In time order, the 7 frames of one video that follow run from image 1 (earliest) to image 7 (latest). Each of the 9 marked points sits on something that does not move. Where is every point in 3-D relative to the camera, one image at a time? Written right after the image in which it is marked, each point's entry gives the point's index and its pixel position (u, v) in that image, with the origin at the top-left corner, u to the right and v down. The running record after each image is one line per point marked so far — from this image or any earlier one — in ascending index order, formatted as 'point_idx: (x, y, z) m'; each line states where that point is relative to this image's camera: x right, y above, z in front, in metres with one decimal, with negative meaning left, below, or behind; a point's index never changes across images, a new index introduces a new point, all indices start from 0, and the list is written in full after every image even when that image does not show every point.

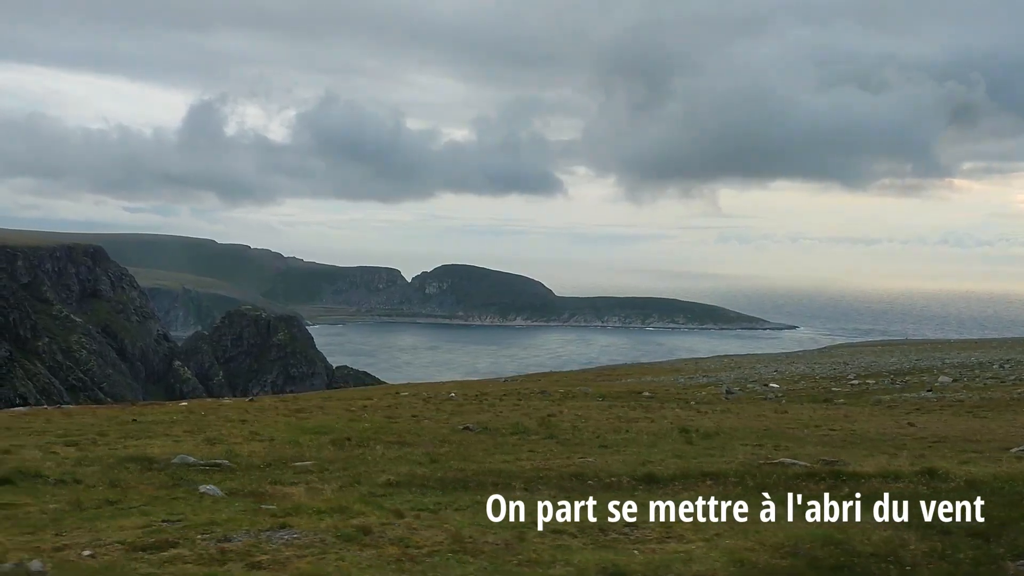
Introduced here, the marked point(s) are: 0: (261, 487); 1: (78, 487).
0: (-6.6, -5.5, +19.5) m
1: (-11.4, -5.4, +18.9) m
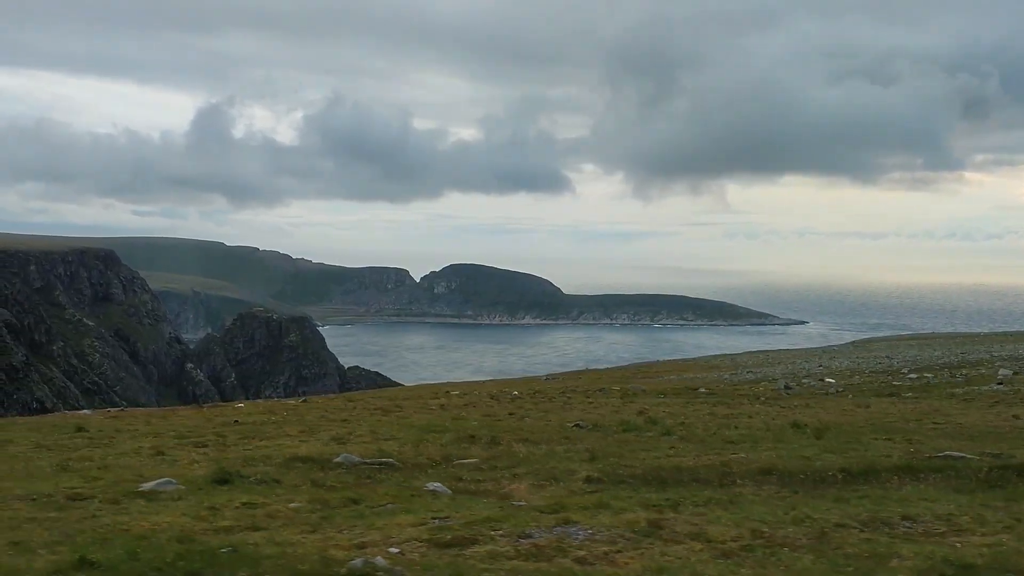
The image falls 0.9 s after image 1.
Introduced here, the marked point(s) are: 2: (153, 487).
0: (-1.0, -5.4, +19.6) m
1: (-5.8, -5.4, +19.1) m
2: (-9.2, -5.1, +18.2) m
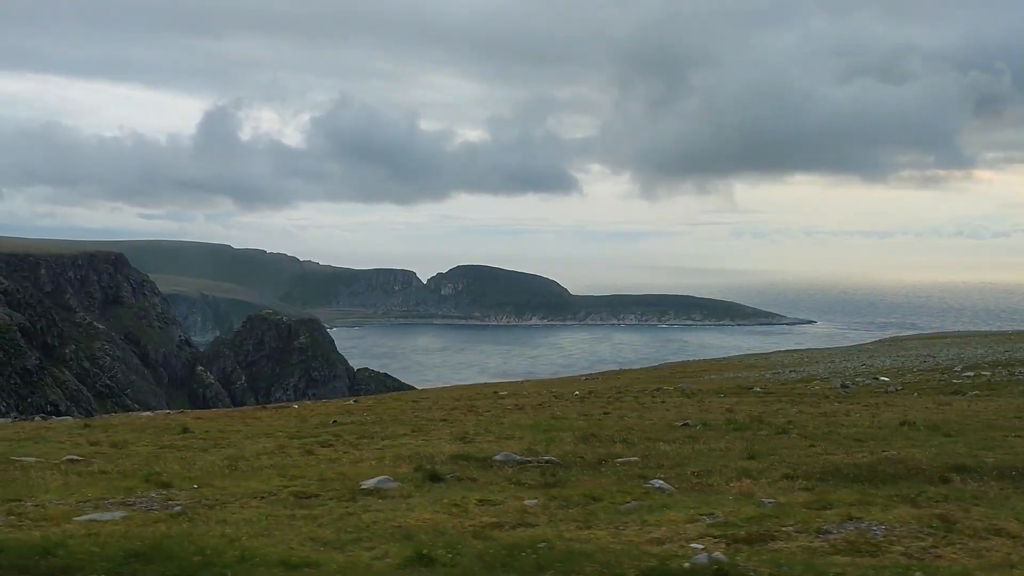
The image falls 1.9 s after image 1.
0: (+4.6, -5.4, +19.5) m
1: (-0.3, -5.3, +19.0) m
2: (-3.6, -5.1, +18.3) m
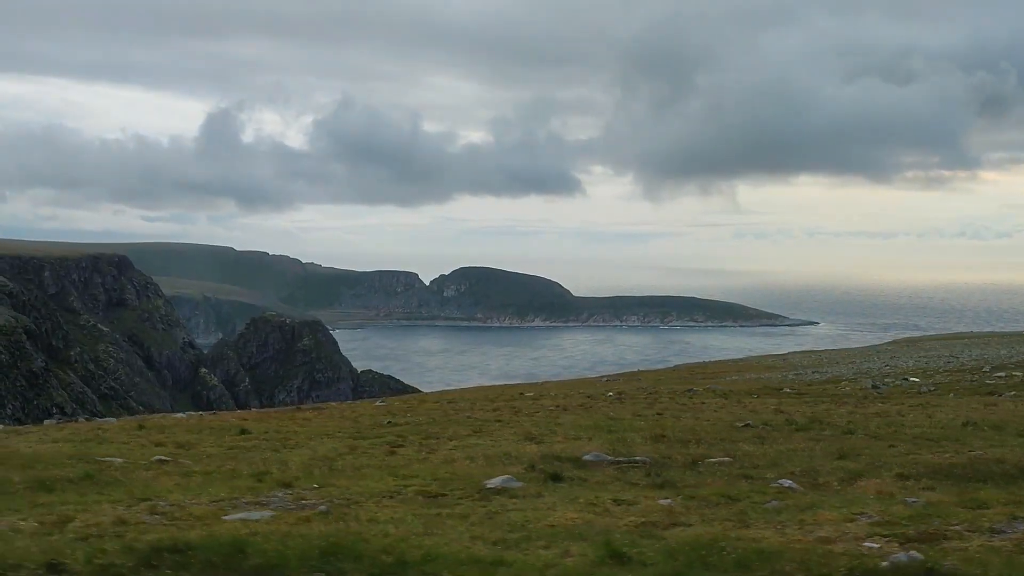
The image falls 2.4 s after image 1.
0: (+7.7, -5.3, +19.5) m
1: (+2.9, -5.3, +19.0) m
2: (-0.4, -5.0, +18.2) m
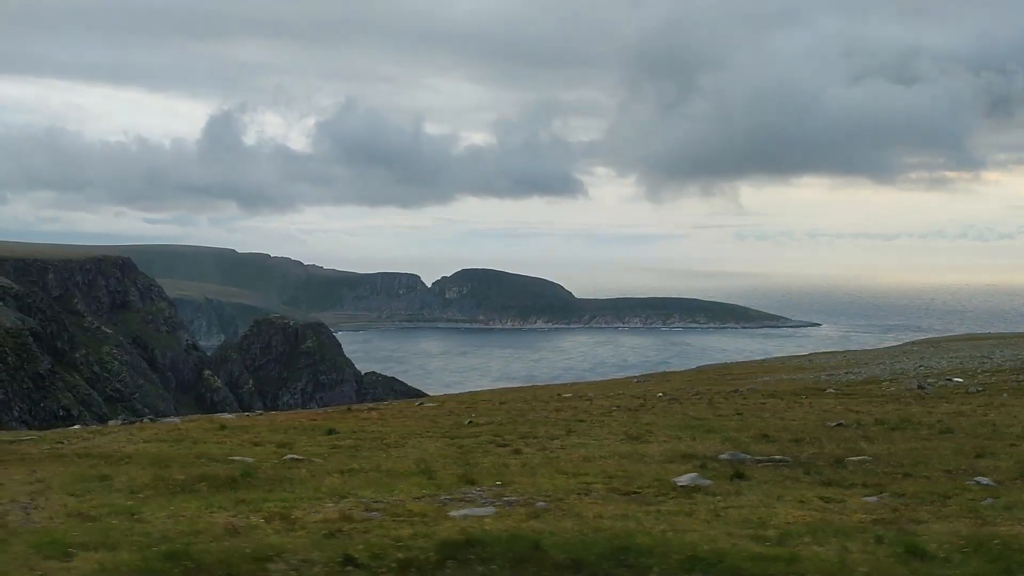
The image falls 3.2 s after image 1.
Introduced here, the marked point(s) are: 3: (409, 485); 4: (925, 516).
0: (+12.6, -5.2, +19.3) m
1: (+7.7, -5.2, +18.8) m
2: (+4.4, -4.9, +18.1) m
3: (-2.8, -5.4, +19.3) m
4: (+8.6, -4.7, +14.8) m
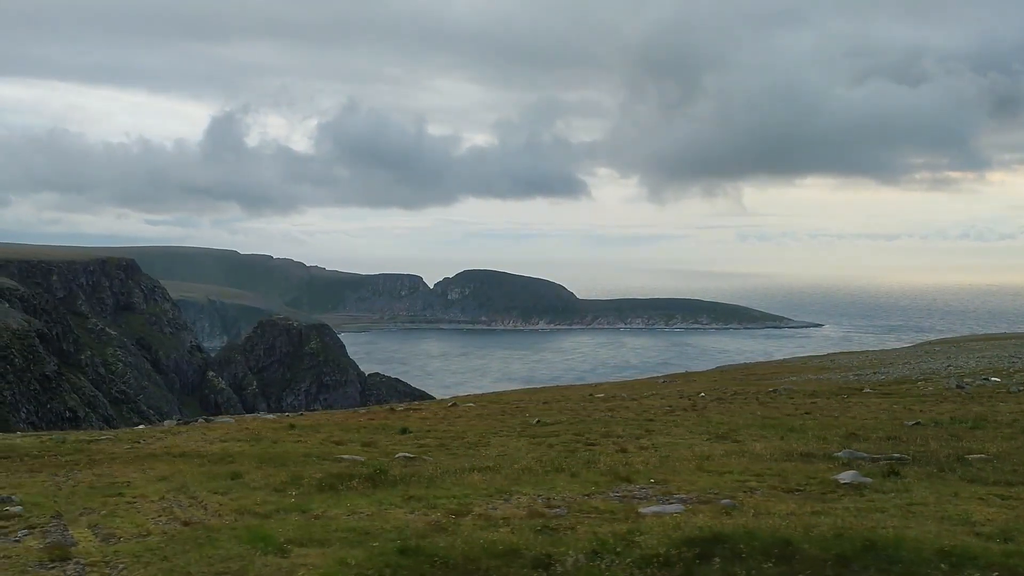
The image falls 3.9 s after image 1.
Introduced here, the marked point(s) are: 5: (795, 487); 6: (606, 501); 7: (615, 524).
0: (+16.6, -5.1, +19.2) m
1: (+11.8, -5.1, +18.7) m
2: (+8.5, -4.8, +18.0) m
3: (+1.3, -5.3, +19.2) m
4: (+12.7, -4.6, +14.7) m
5: (+7.1, -5.0, +17.8) m
6: (+2.2, -4.8, +15.8) m
7: (+2.0, -4.7, +14.0) m
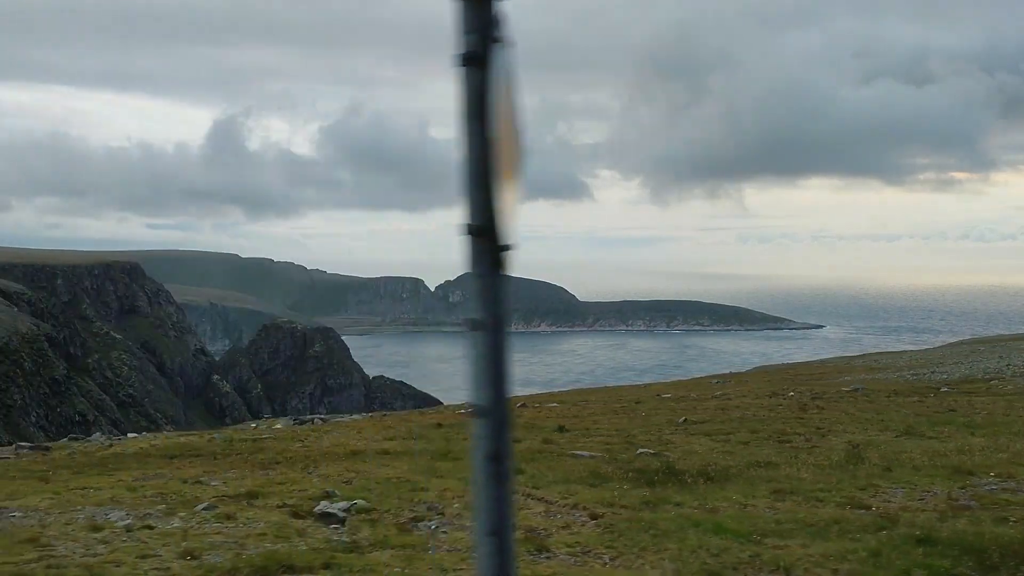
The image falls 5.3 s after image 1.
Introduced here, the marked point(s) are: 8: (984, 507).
0: (+25.4, -4.8, +19.0) m
1: (+20.6, -4.8, +18.5) m
2: (+17.3, -4.6, +17.7) m
3: (+10.1, -5.1, +19.0) m
4: (+21.5, -4.3, +14.5) m
5: (+15.9, -4.7, +17.5) m
6: (+11.0, -4.5, +15.6) m
7: (+10.9, -4.4, +13.8) m
8: (+10.1, -4.7, +15.0) m
